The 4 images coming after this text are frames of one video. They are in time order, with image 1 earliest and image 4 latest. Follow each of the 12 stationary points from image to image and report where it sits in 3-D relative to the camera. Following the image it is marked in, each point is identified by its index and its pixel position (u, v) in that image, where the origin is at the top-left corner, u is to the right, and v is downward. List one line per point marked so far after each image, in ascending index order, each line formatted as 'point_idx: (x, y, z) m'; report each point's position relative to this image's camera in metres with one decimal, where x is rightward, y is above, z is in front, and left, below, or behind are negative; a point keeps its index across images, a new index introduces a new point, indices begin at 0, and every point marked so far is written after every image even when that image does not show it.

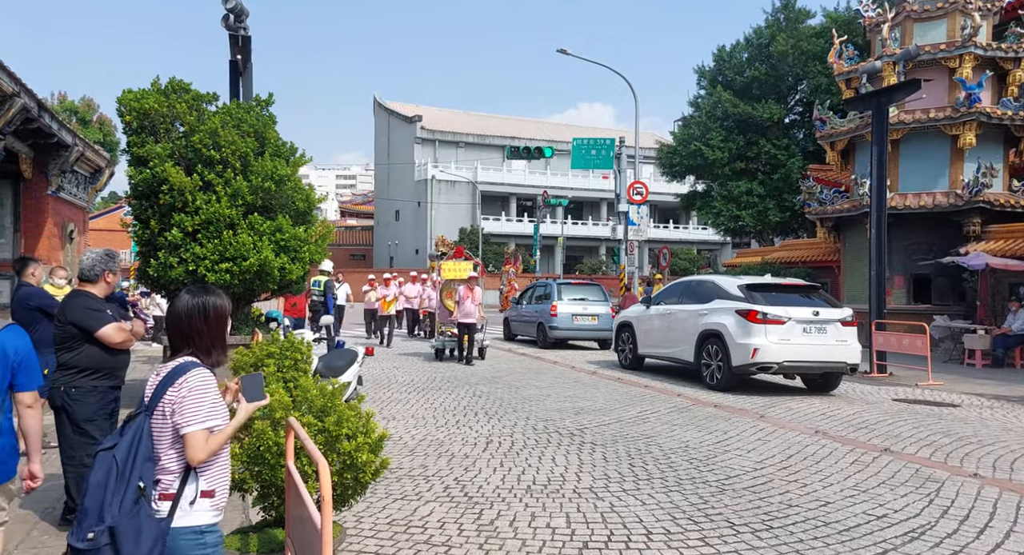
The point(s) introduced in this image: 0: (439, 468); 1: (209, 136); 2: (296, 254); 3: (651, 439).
0: (-0.7, -1.8, +8.2) m
1: (-3.2, +1.5, +8.8) m
2: (-2.4, +0.3, +9.3) m
3: (+1.5, -1.8, +9.4) m
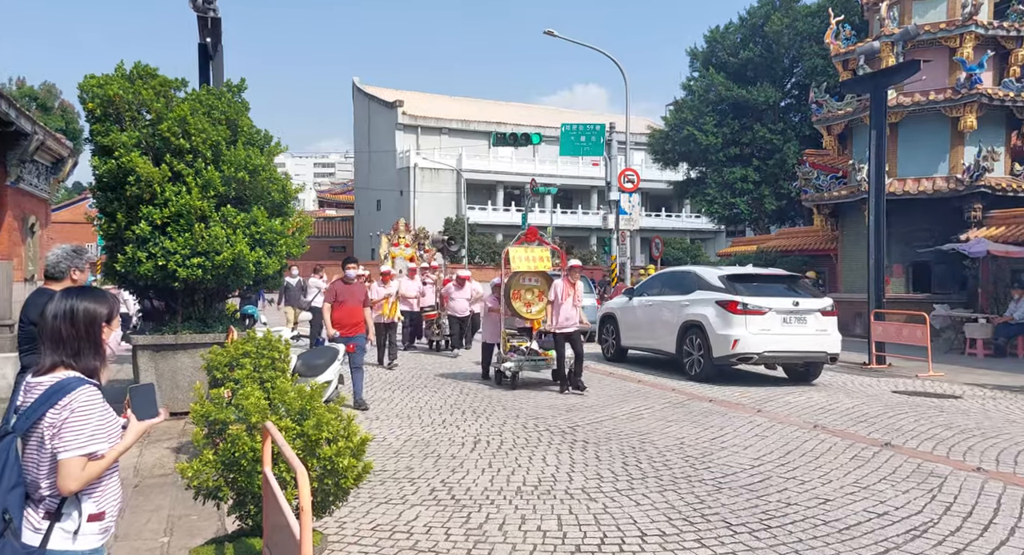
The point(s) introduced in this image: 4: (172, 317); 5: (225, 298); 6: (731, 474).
0: (-0.8, -1.8, +7.8) m
1: (-3.3, +1.5, +8.4) m
2: (-2.5, +0.3, +8.8) m
3: (+1.4, -1.7, +9.0) m
4: (-3.6, -0.4, +8.8) m
5: (-3.0, -0.2, +8.8) m
6: (+2.0, -1.8, +7.8) m
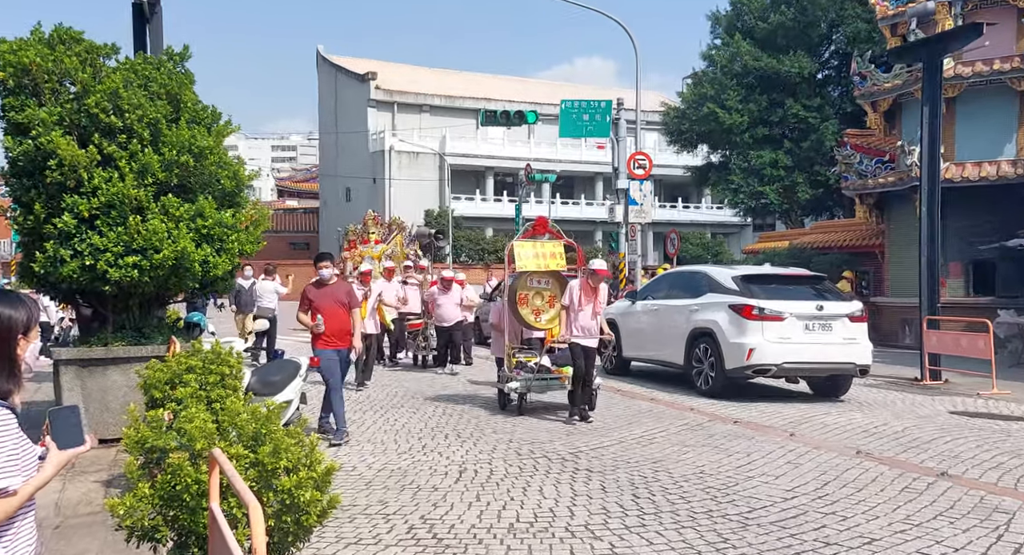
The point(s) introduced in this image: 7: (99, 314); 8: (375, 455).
0: (-0.9, -1.8, +6.5) m
1: (-3.4, +1.5, +7.1) m
2: (-2.6, +0.3, +7.6) m
3: (+1.3, -1.7, +7.7) m
4: (-3.7, -0.4, +7.6) m
5: (-3.1, -0.2, +7.6) m
6: (+1.9, -1.8, +6.5) m
7: (-3.7, -0.3, +7.5) m
8: (-1.3, -1.7, +7.9) m
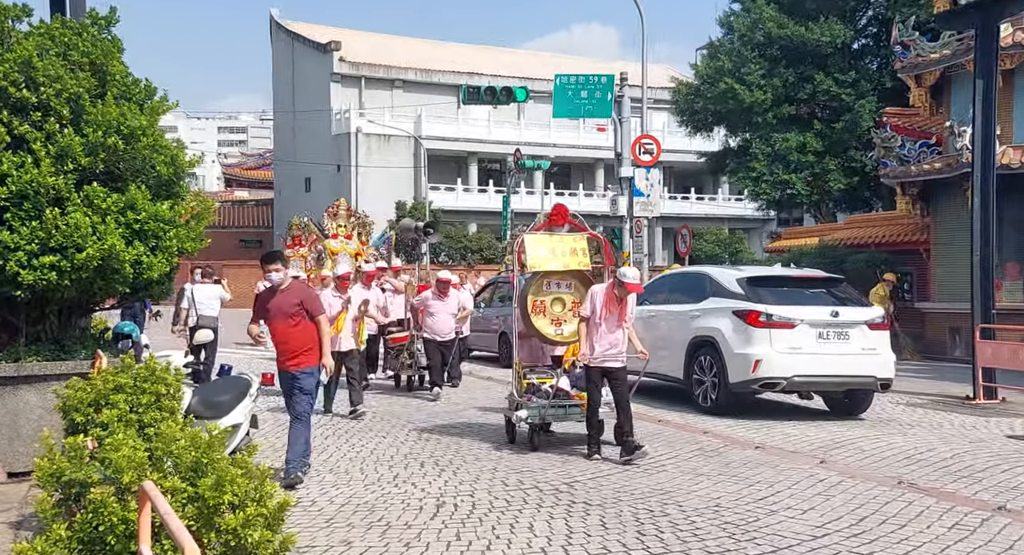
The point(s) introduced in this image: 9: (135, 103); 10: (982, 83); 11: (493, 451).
0: (-1.0, -1.8, +5.4) m
1: (-3.5, +1.5, +6.0) m
2: (-2.7, +0.3, +6.5) m
3: (+1.2, -1.7, +6.6) m
4: (-3.8, -0.5, +6.5) m
5: (-3.2, -0.3, +6.5) m
6: (+1.8, -1.8, +5.4) m
7: (-3.8, -0.3, +6.4) m
8: (-1.4, -1.7, +6.8) m
9: (-2.9, +1.4, +6.7) m
10: (+5.6, +2.3, +10.8) m
11: (-0.2, -1.6, +8.1) m
